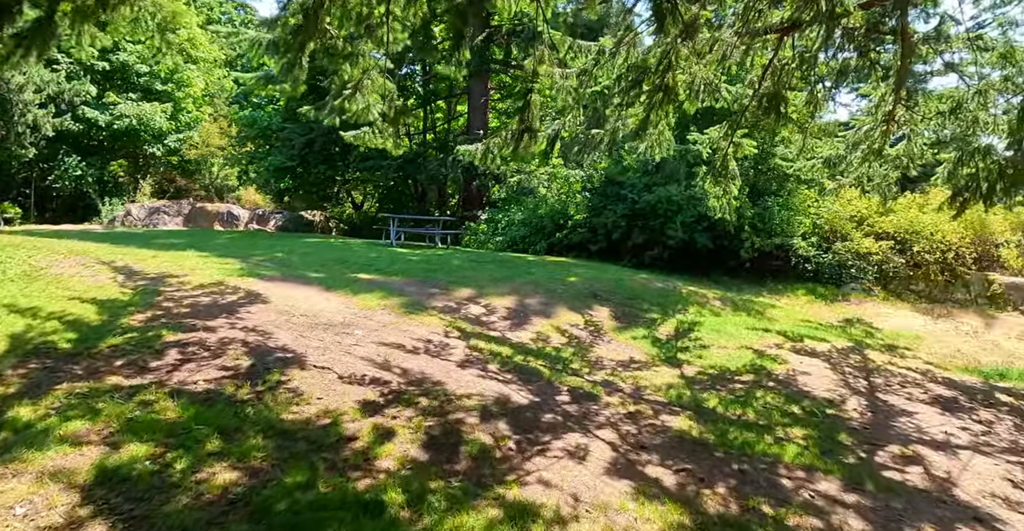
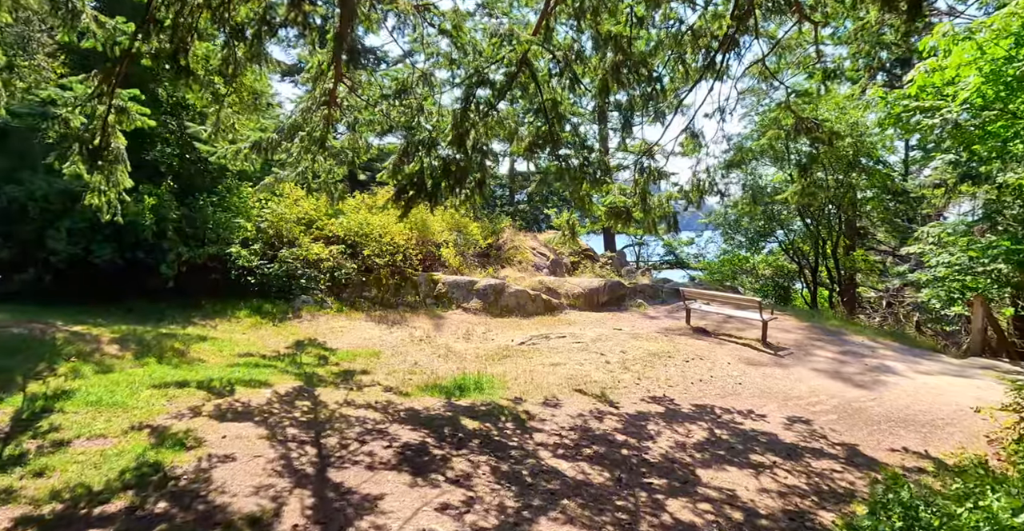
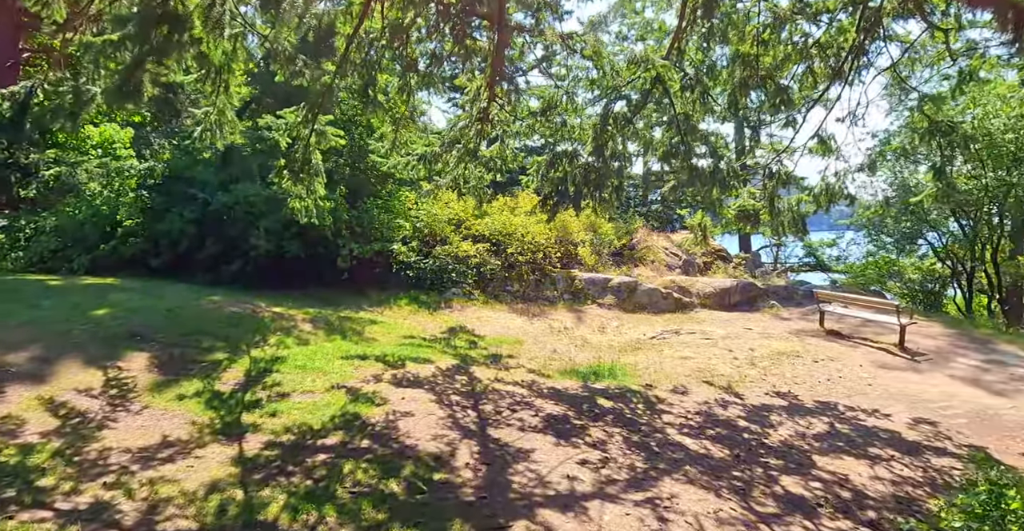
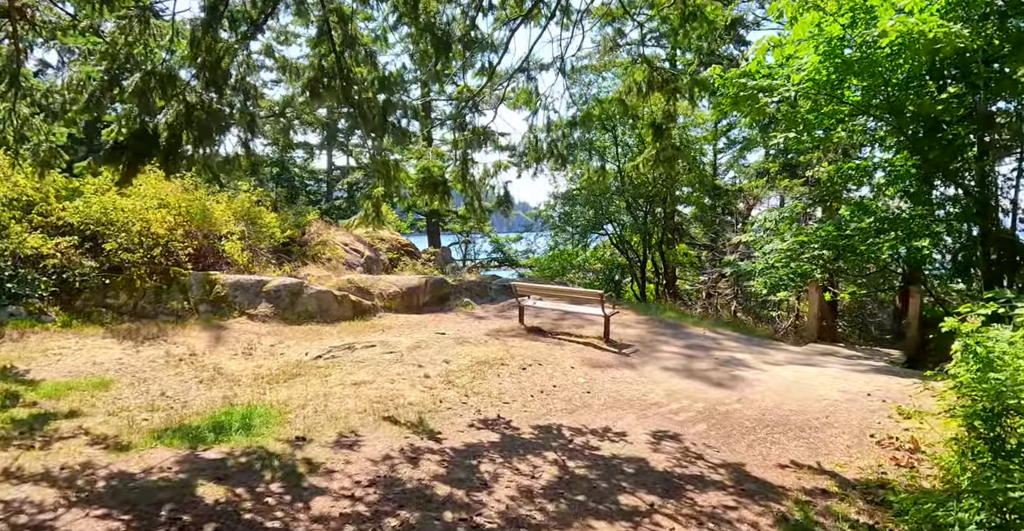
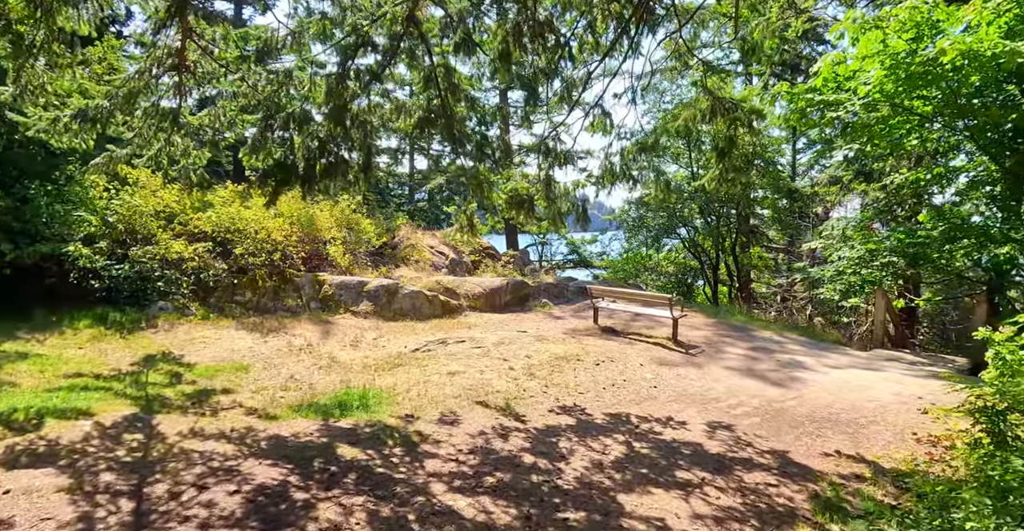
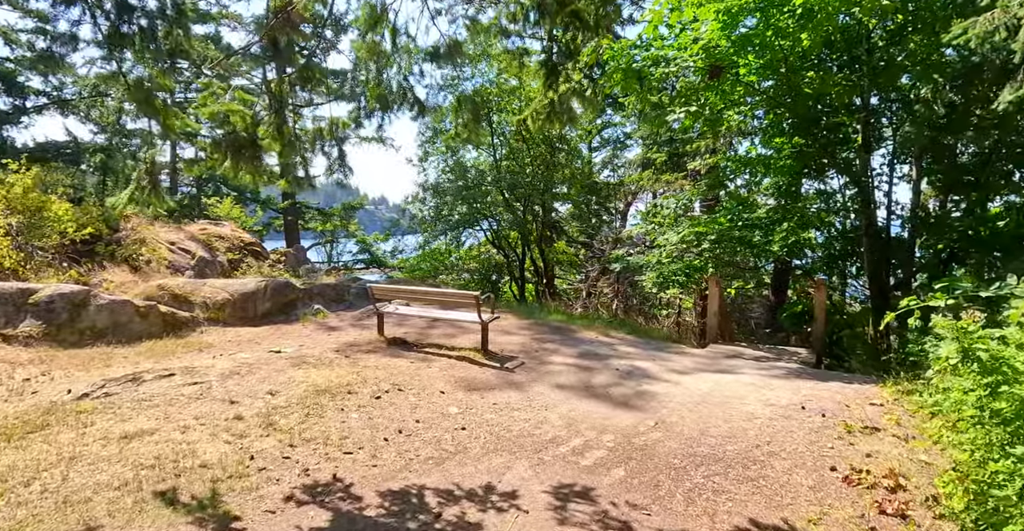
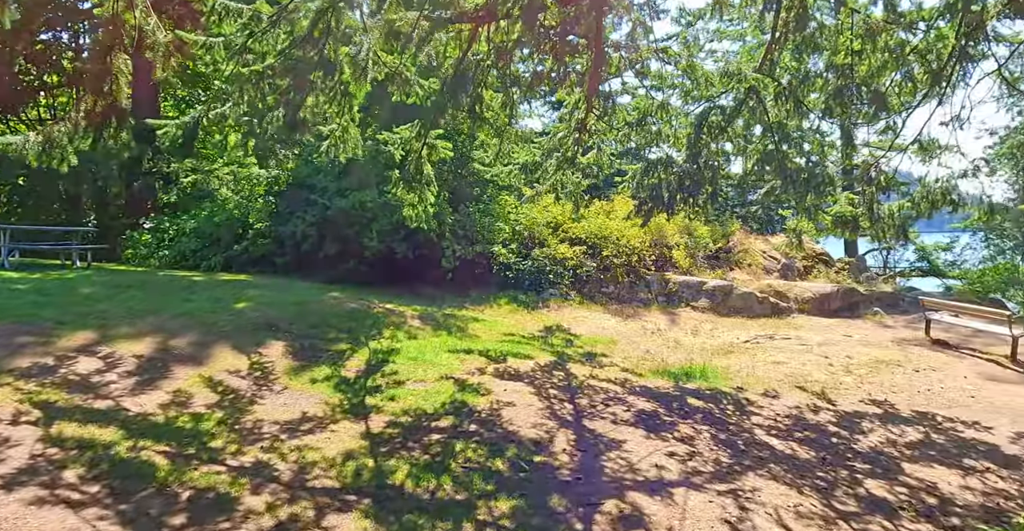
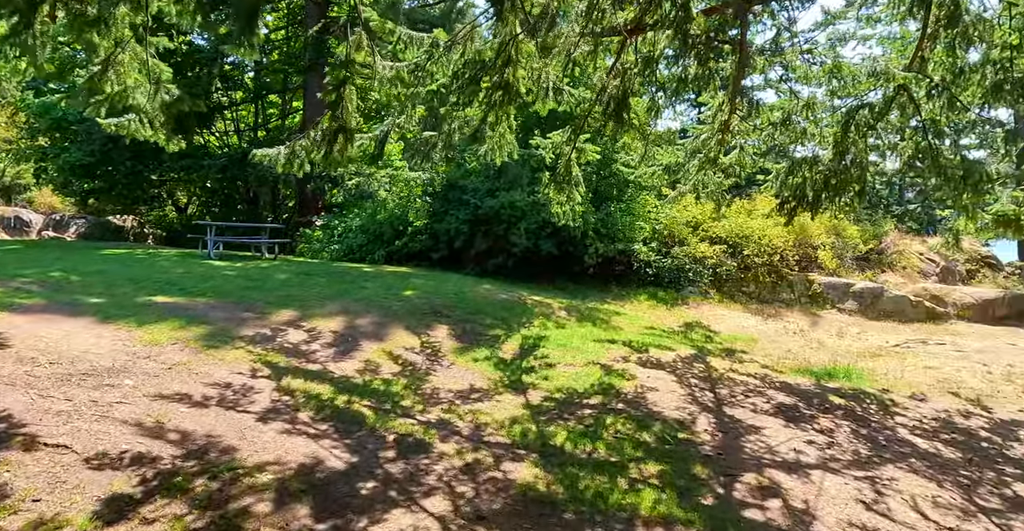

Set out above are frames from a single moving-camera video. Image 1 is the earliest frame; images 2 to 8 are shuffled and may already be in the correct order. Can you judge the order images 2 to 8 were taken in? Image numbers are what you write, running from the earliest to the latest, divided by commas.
8, 7, 3, 2, 5, 4, 6
